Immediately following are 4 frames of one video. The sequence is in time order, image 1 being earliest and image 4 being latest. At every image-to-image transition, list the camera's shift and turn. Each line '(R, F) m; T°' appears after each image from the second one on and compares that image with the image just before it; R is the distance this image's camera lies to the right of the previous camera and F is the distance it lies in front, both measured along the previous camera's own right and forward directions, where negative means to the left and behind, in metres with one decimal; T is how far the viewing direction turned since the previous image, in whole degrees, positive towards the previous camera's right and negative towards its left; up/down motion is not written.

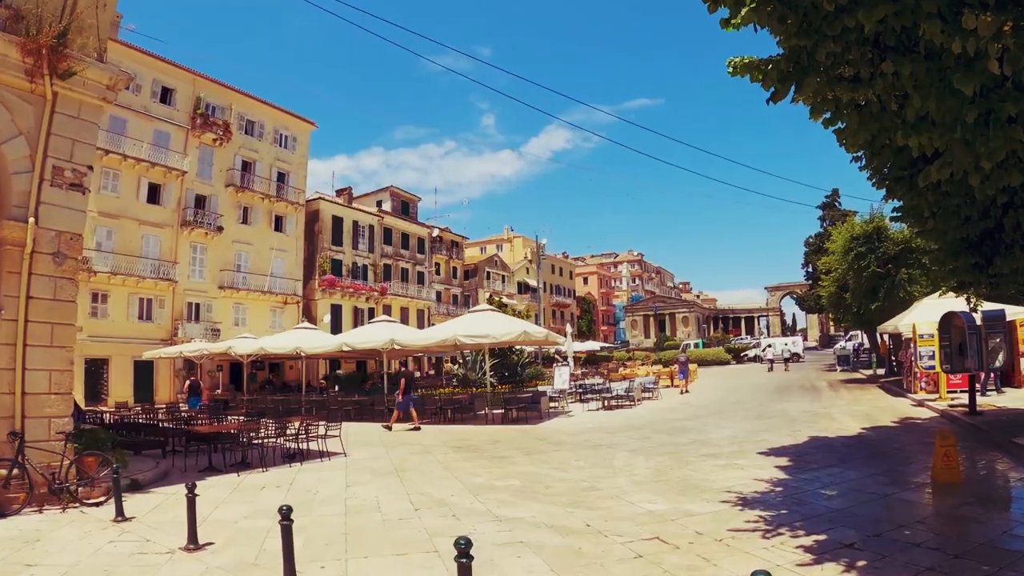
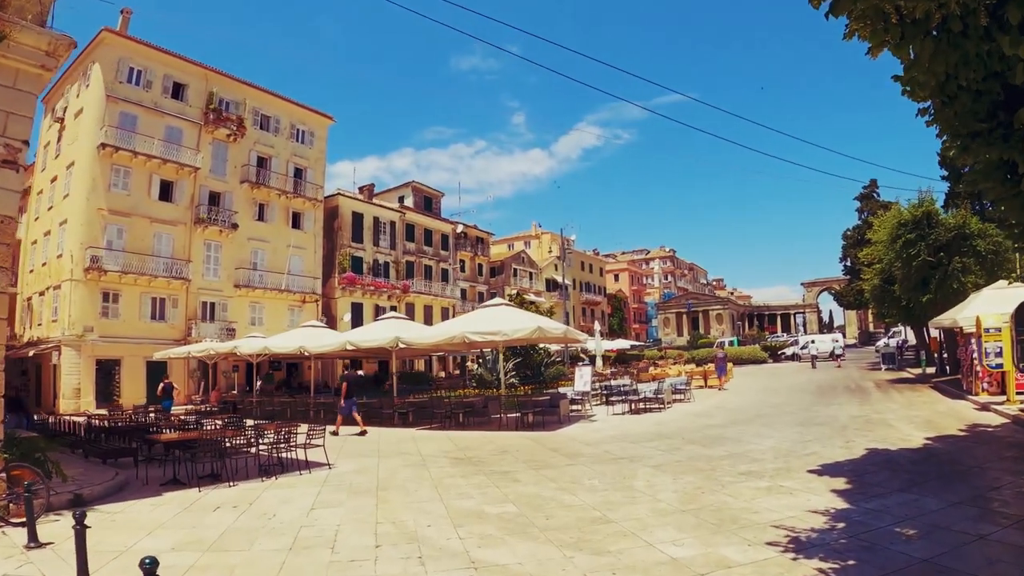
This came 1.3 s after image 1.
(+0.4, +1.4) m; -3°
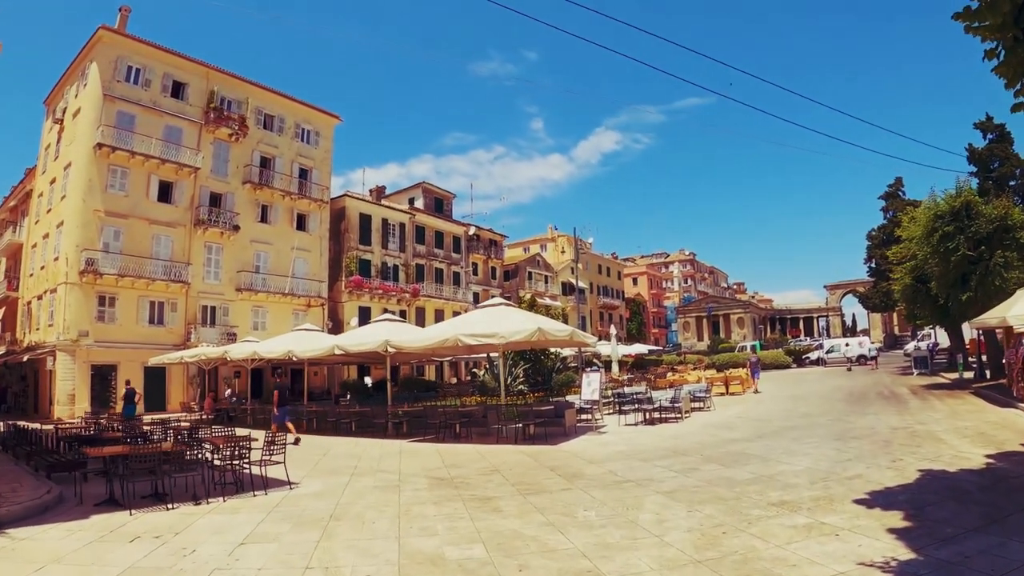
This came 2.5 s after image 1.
(+0.4, +1.3) m; -2°
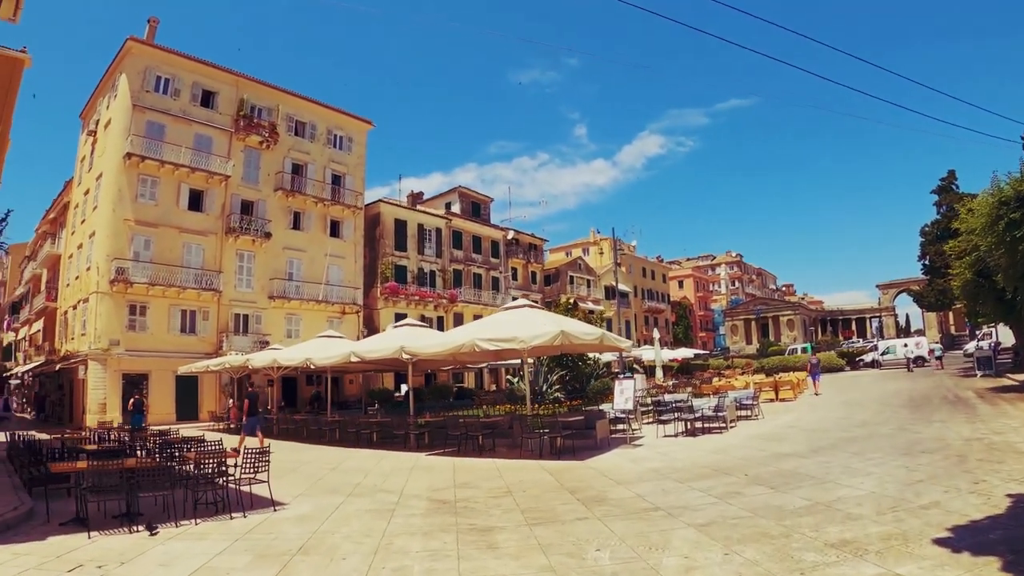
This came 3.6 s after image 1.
(+0.5, +1.1) m; -4°
